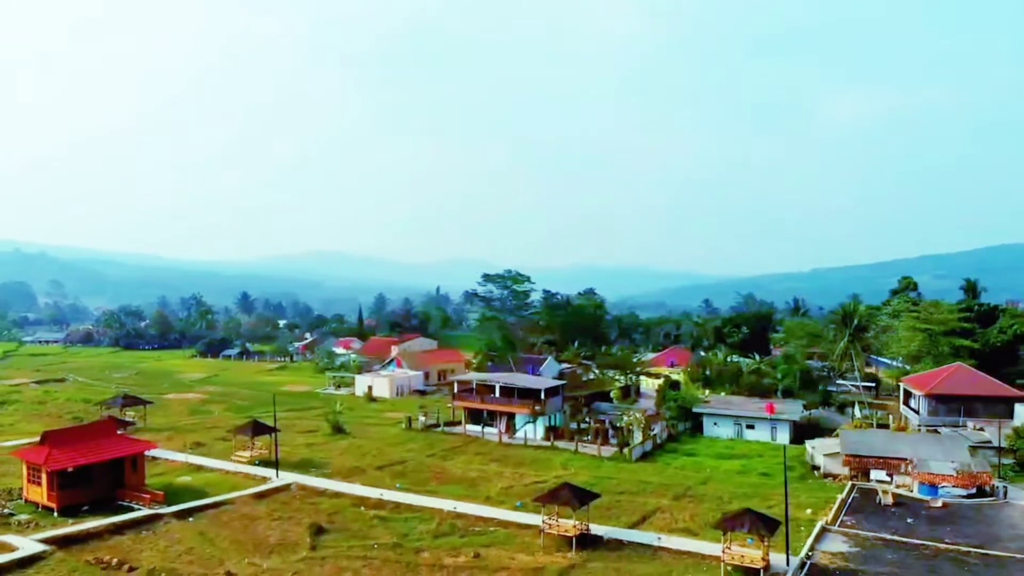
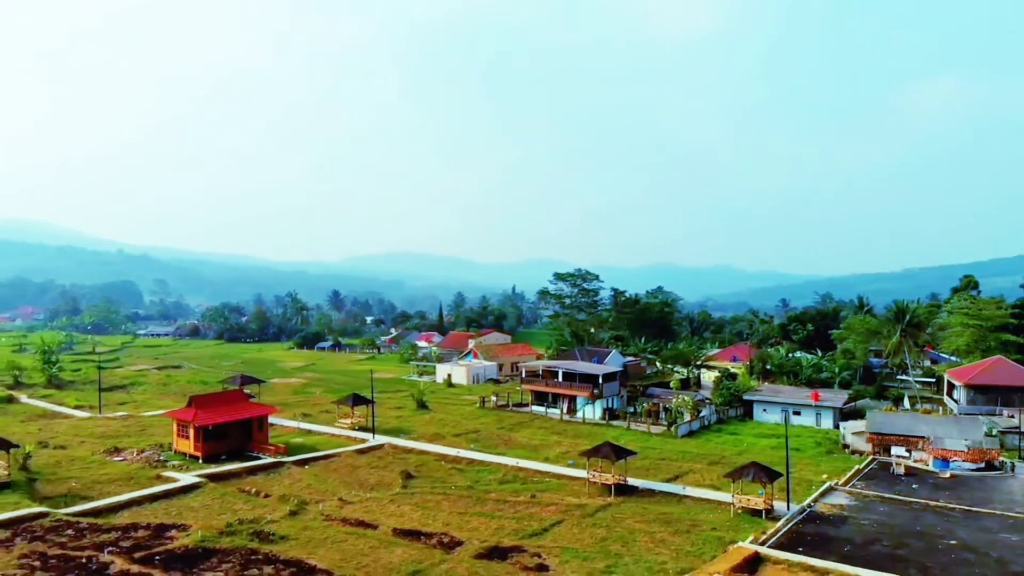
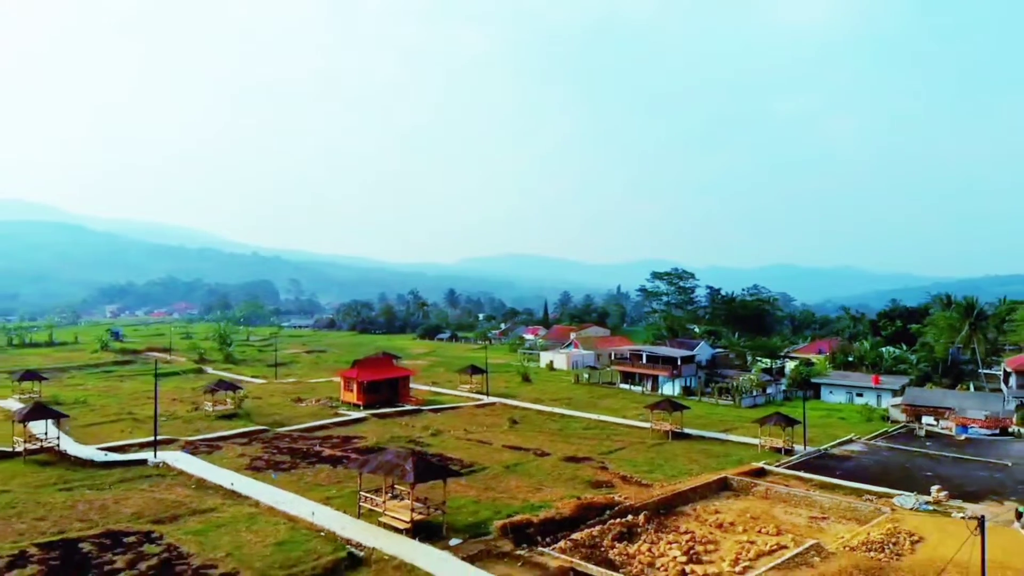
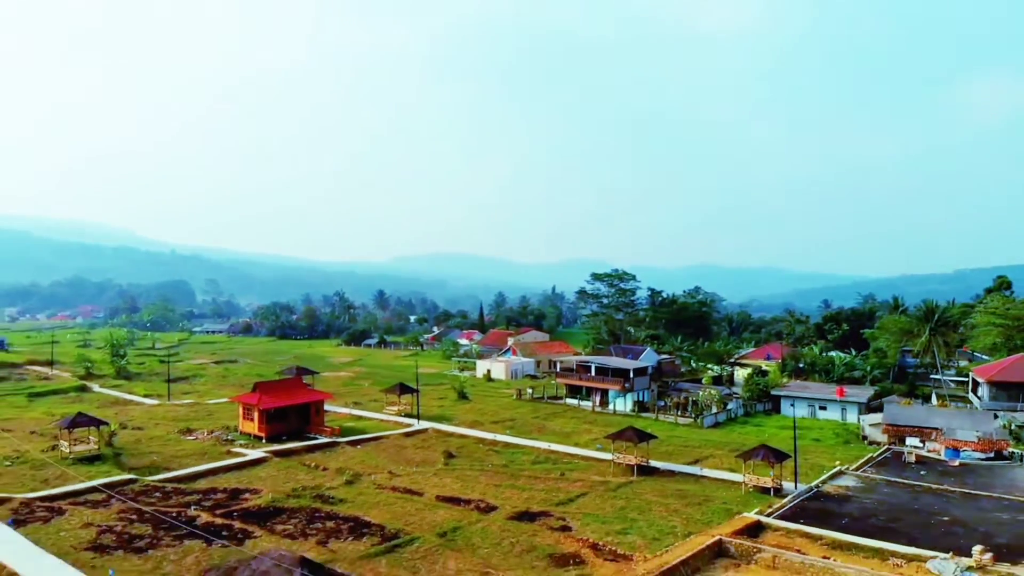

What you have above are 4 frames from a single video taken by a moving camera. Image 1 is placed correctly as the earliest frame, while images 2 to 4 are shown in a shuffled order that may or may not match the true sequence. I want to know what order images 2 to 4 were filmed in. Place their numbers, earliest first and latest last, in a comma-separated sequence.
2, 4, 3
